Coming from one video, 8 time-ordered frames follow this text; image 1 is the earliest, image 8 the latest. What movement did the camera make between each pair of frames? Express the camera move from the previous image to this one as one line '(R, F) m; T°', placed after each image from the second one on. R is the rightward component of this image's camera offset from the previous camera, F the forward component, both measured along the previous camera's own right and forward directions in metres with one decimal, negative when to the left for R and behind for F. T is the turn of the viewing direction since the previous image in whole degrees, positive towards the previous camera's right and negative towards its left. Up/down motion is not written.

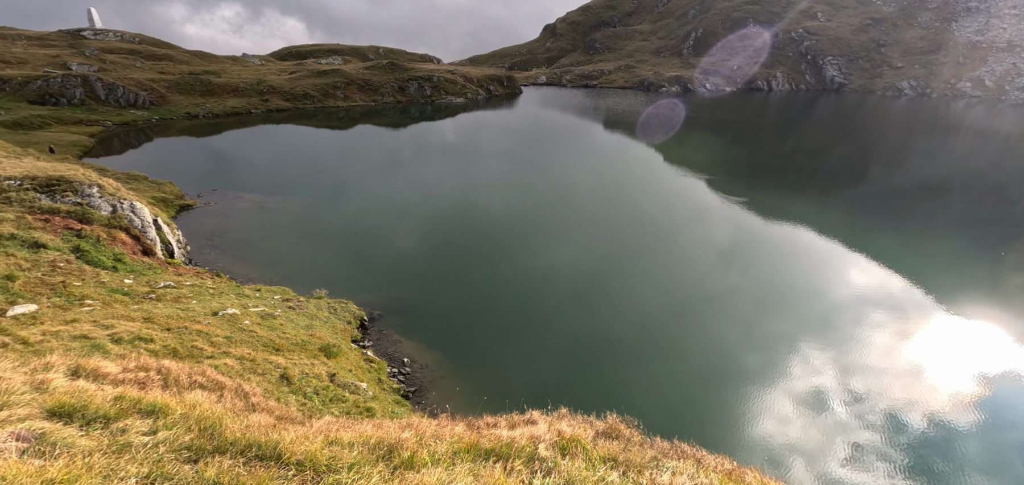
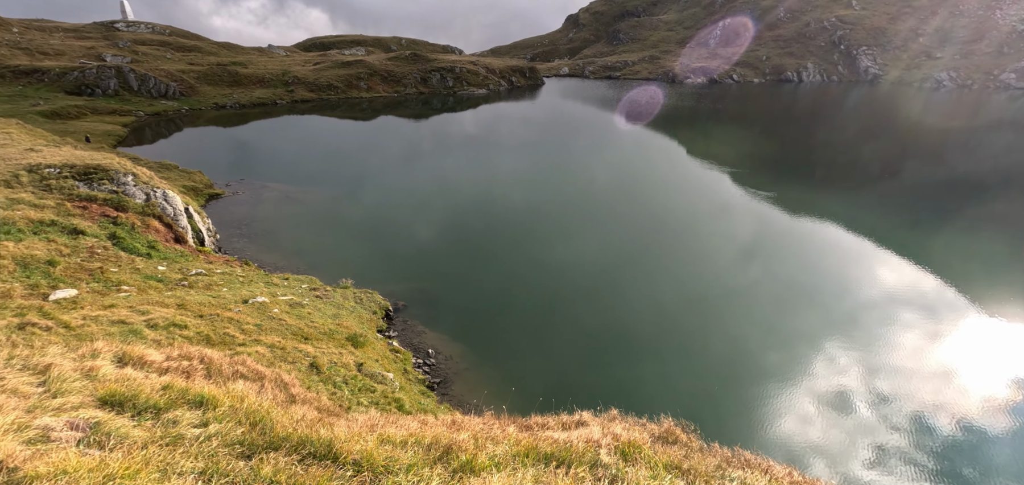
(-0.3, +0.2) m; -2°
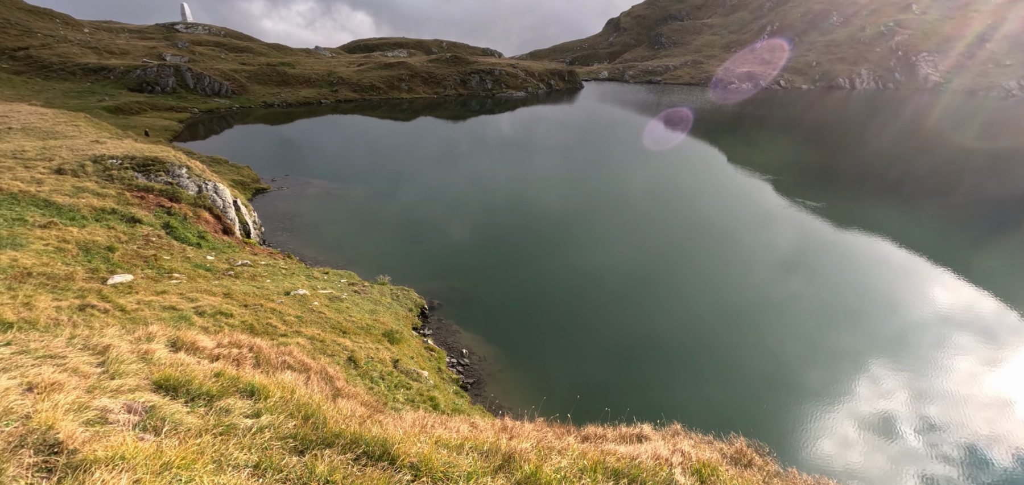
(-0.2, +0.2) m; -4°
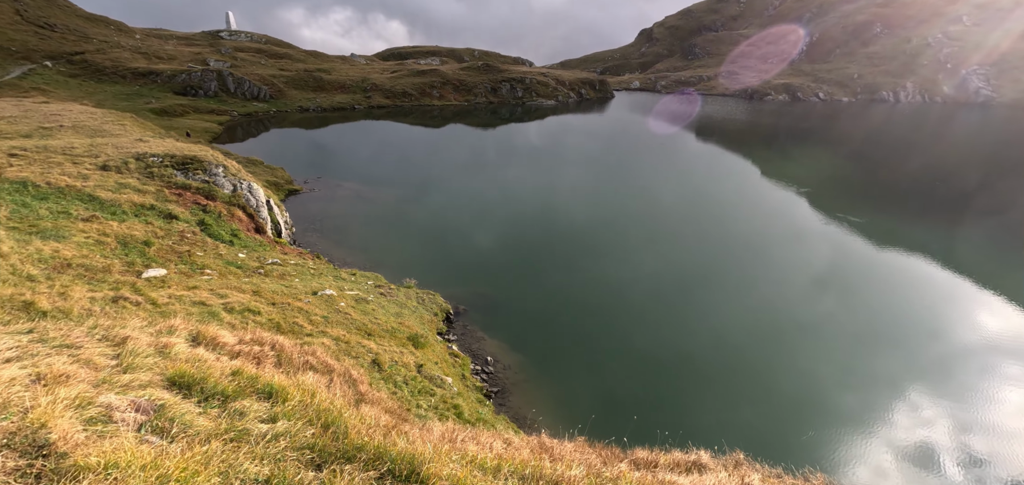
(-0.1, +0.4) m; -3°
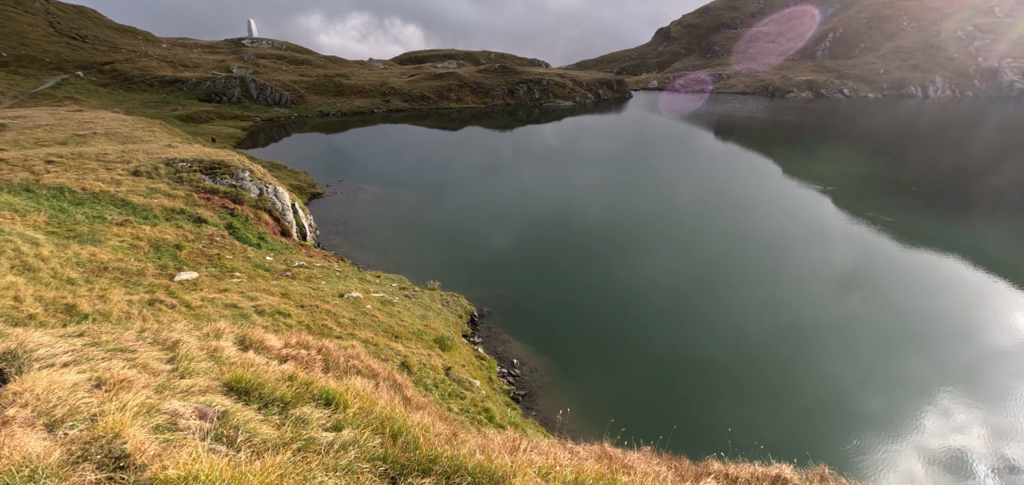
(-0.3, +0.1) m; -2°
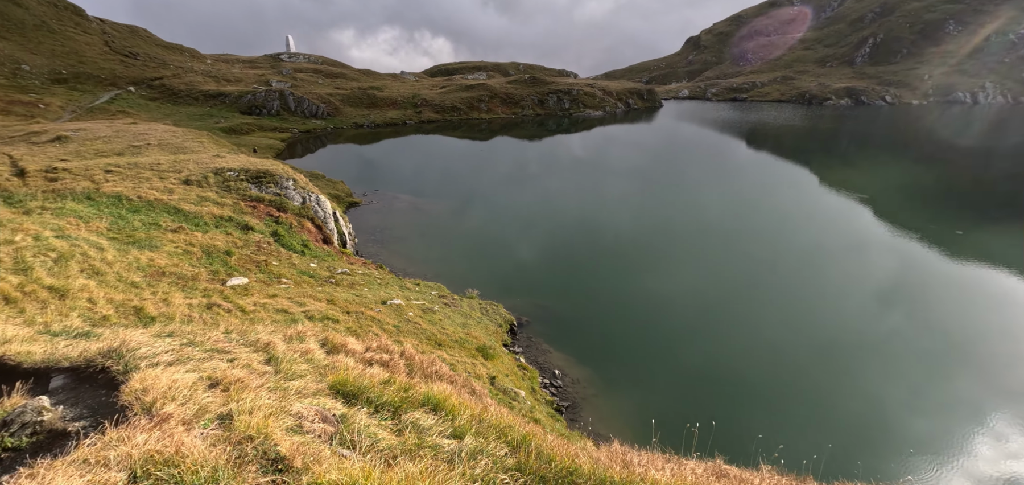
(-0.6, +0.1) m; -3°
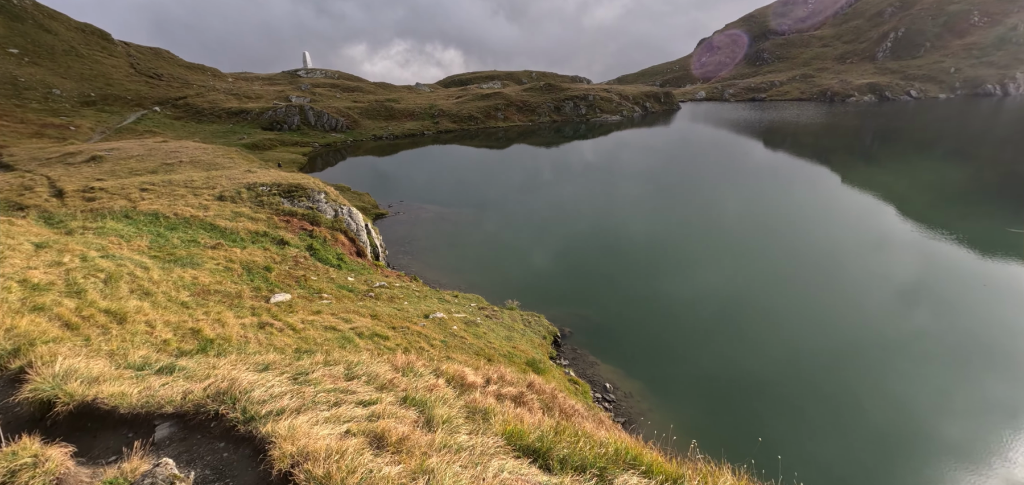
(-1.1, +0.6) m; -2°
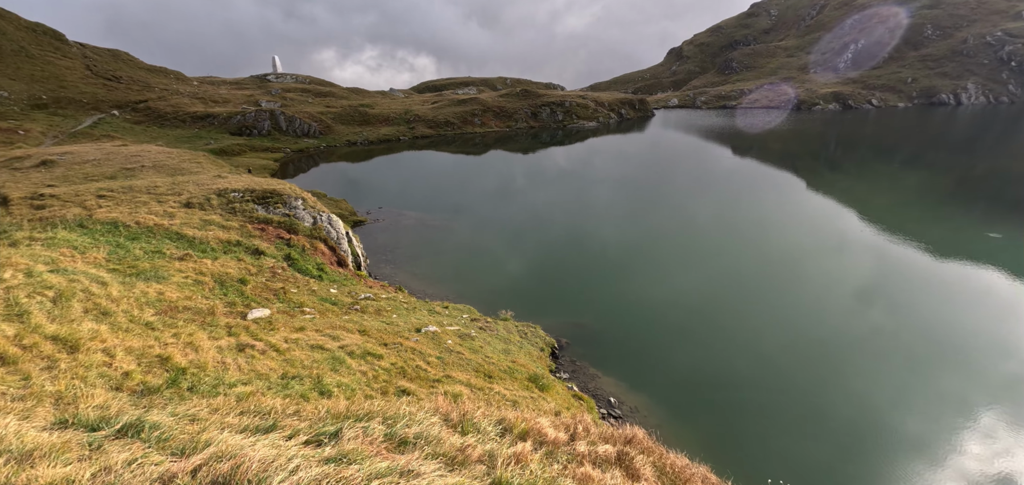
(-0.8, +1.1) m; +3°
